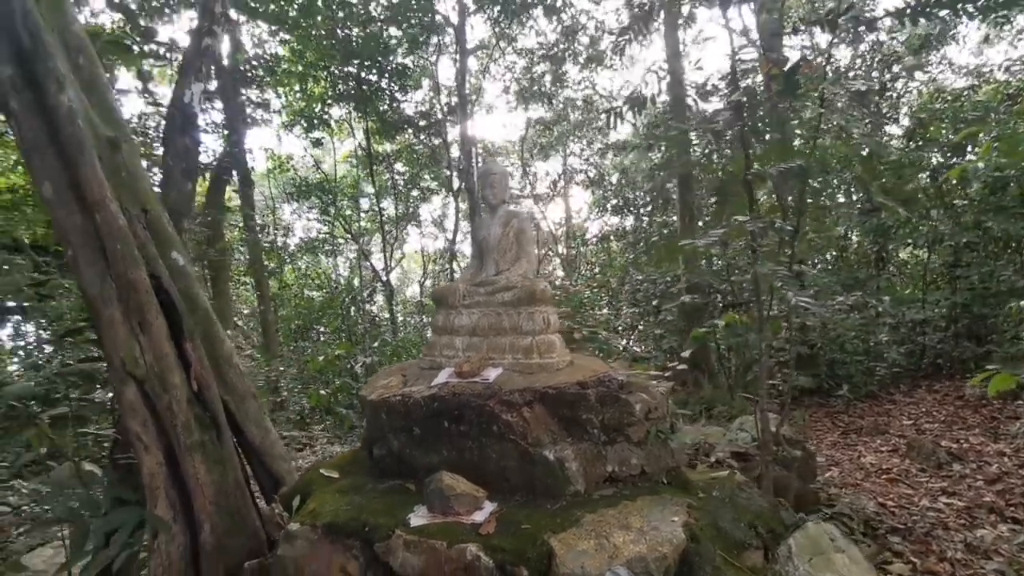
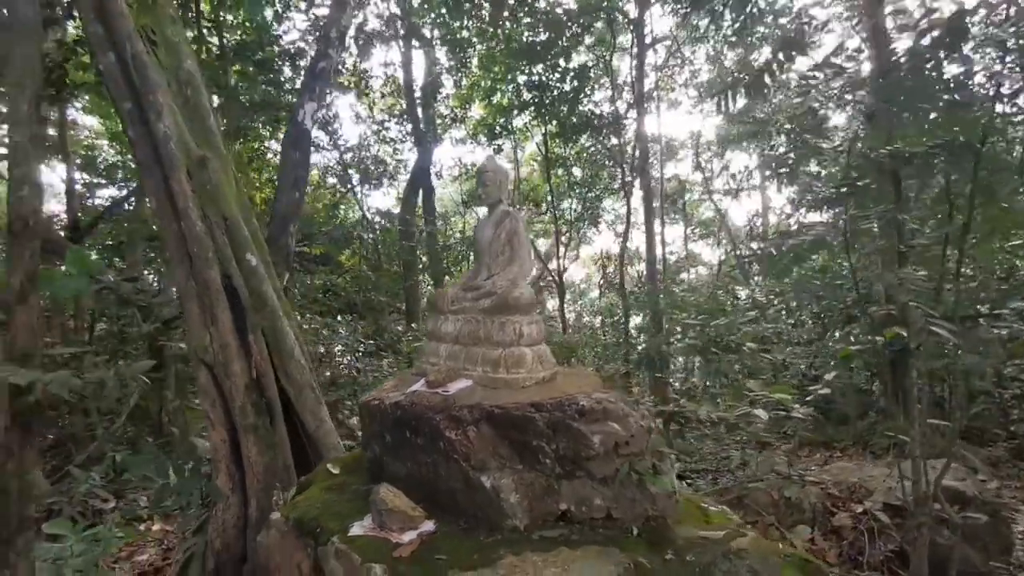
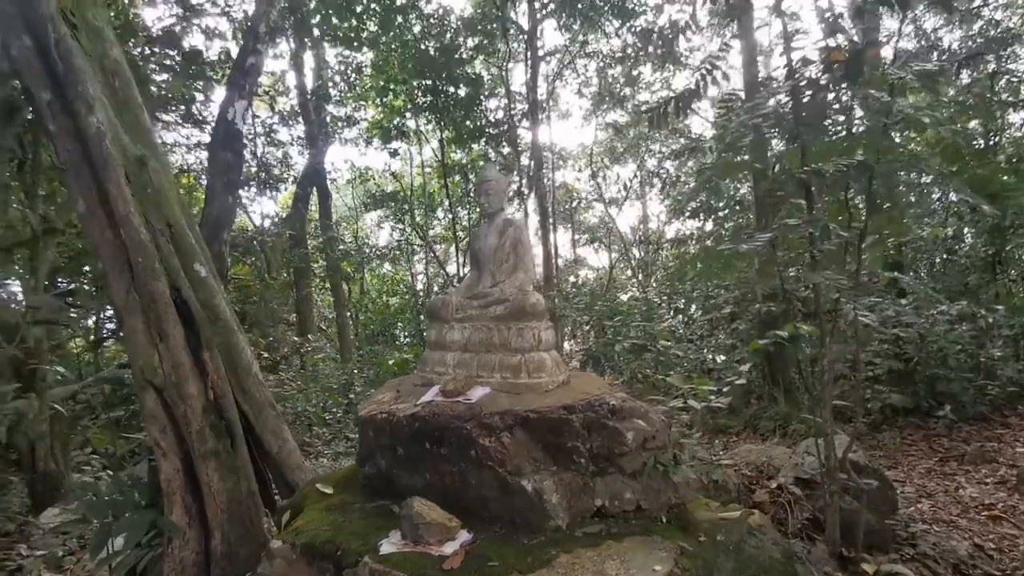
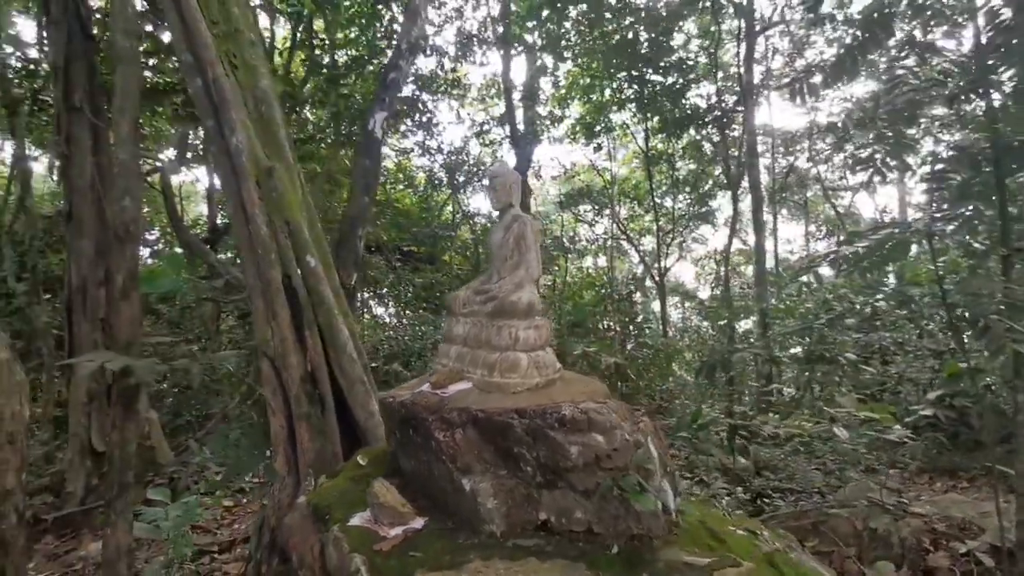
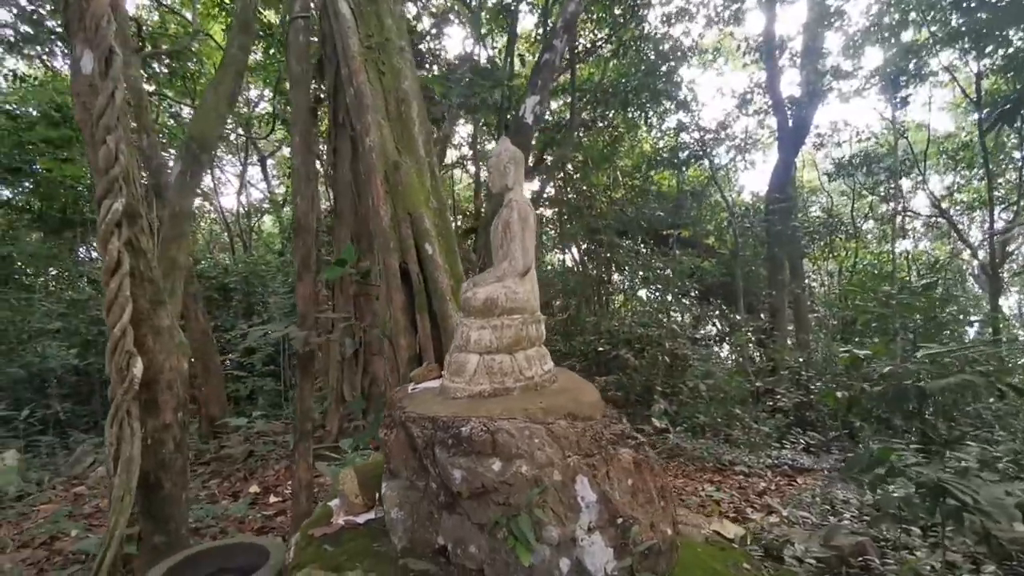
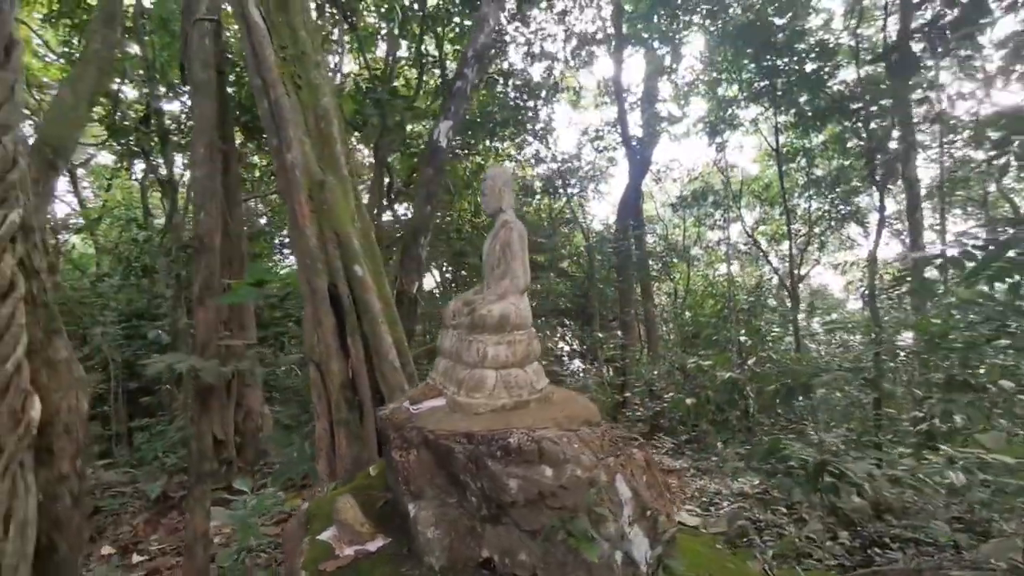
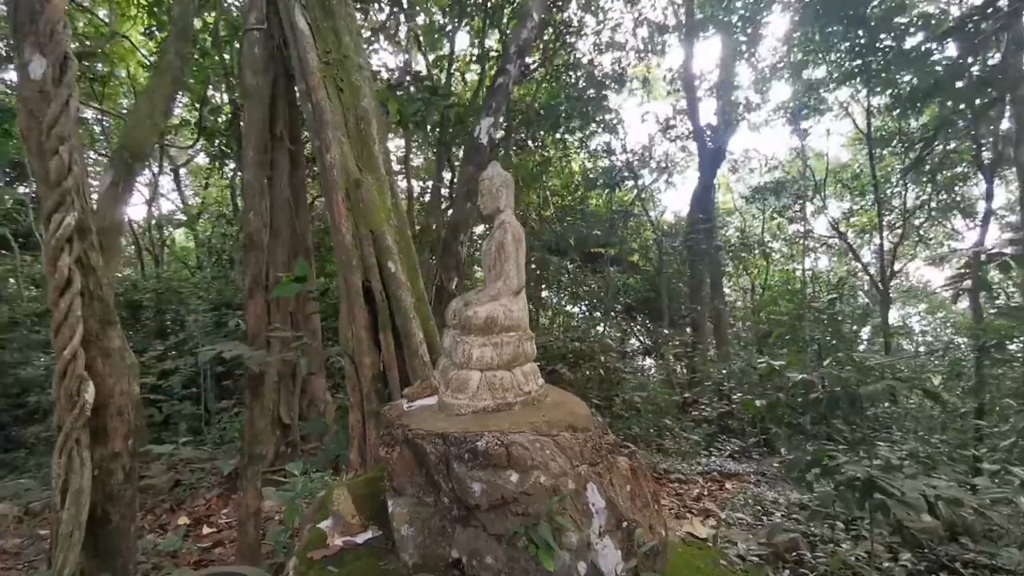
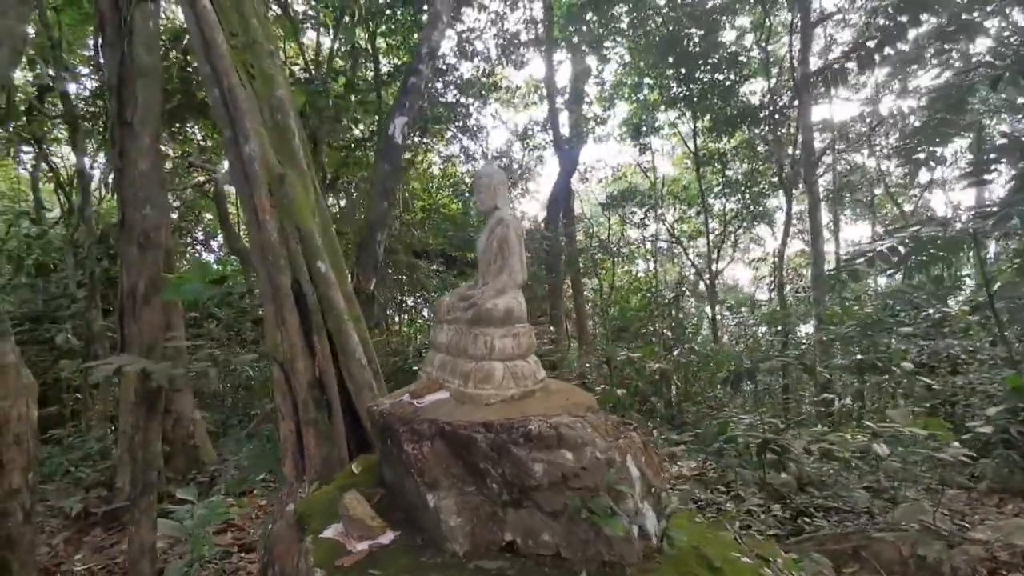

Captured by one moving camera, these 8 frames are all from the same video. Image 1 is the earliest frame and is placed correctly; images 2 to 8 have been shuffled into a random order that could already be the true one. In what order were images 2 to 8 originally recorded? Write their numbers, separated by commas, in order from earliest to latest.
3, 2, 4, 8, 6, 7, 5
